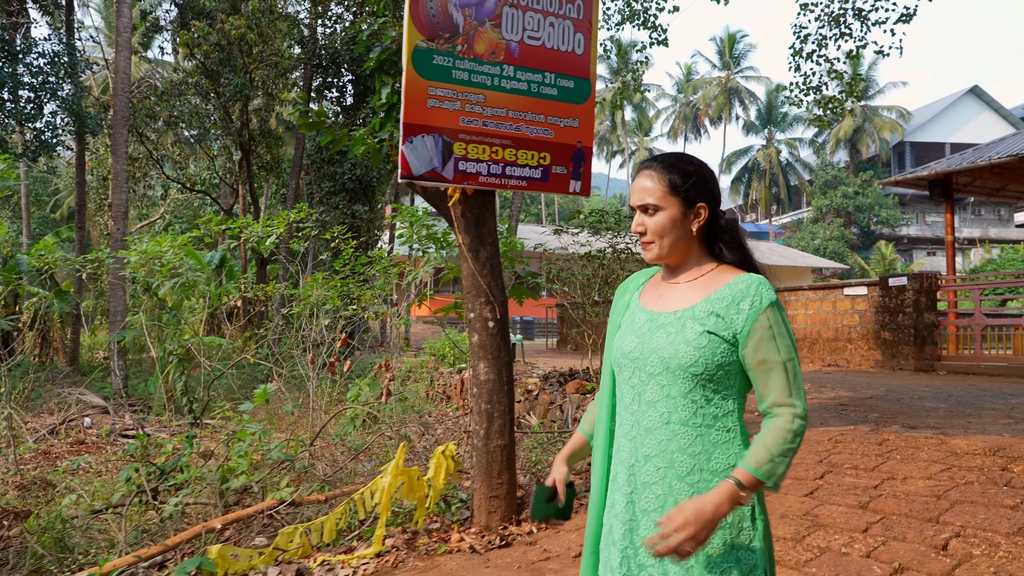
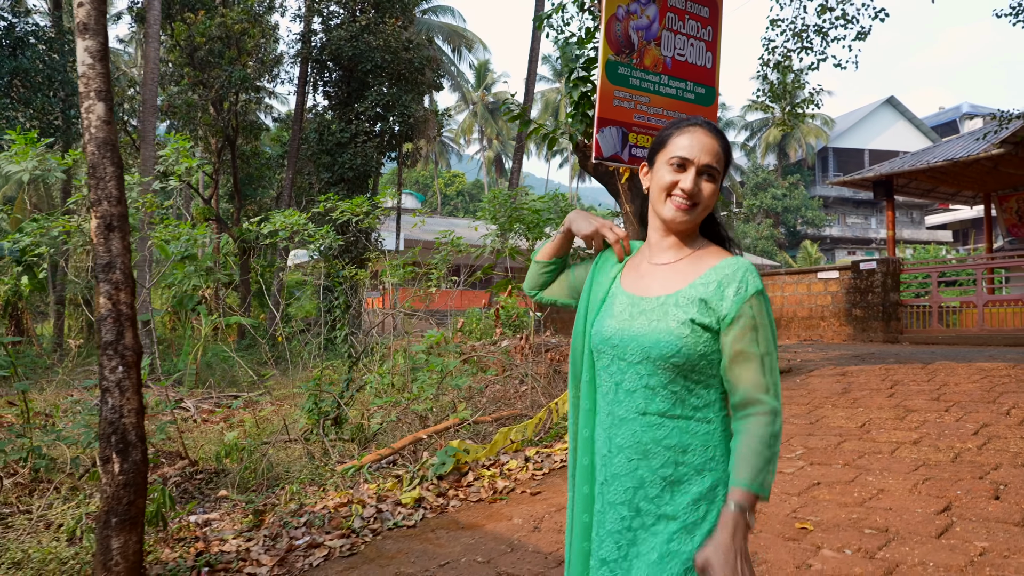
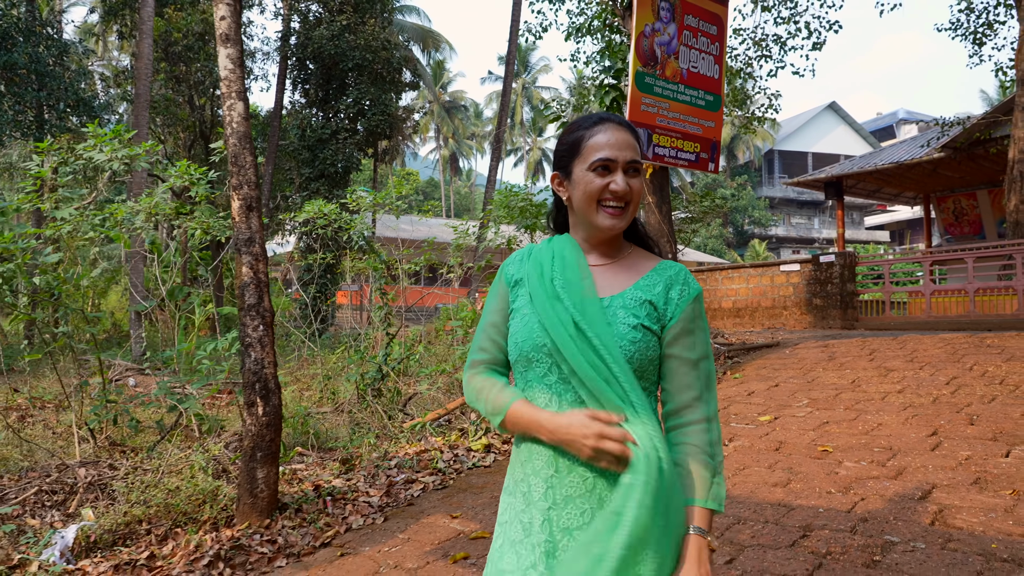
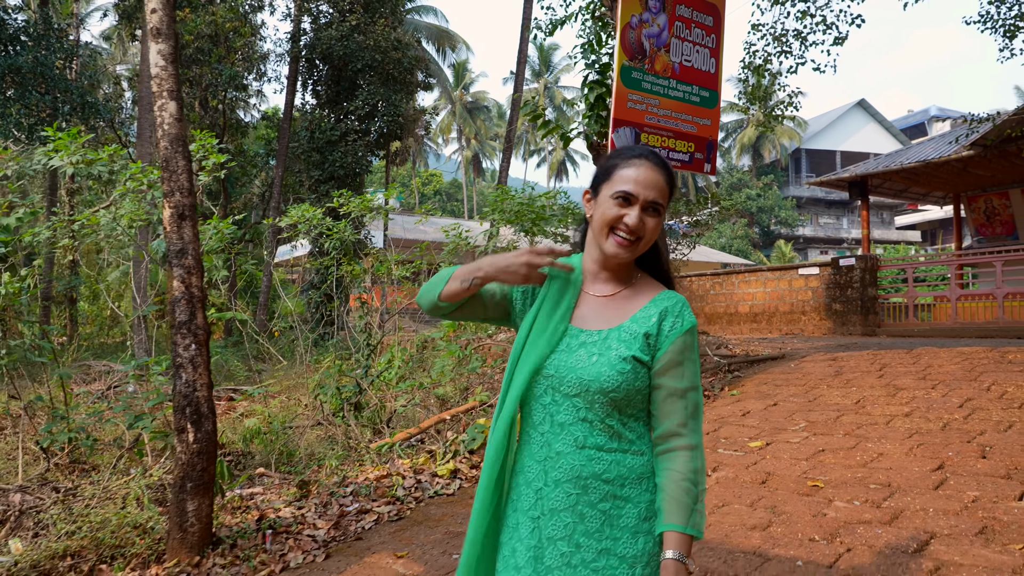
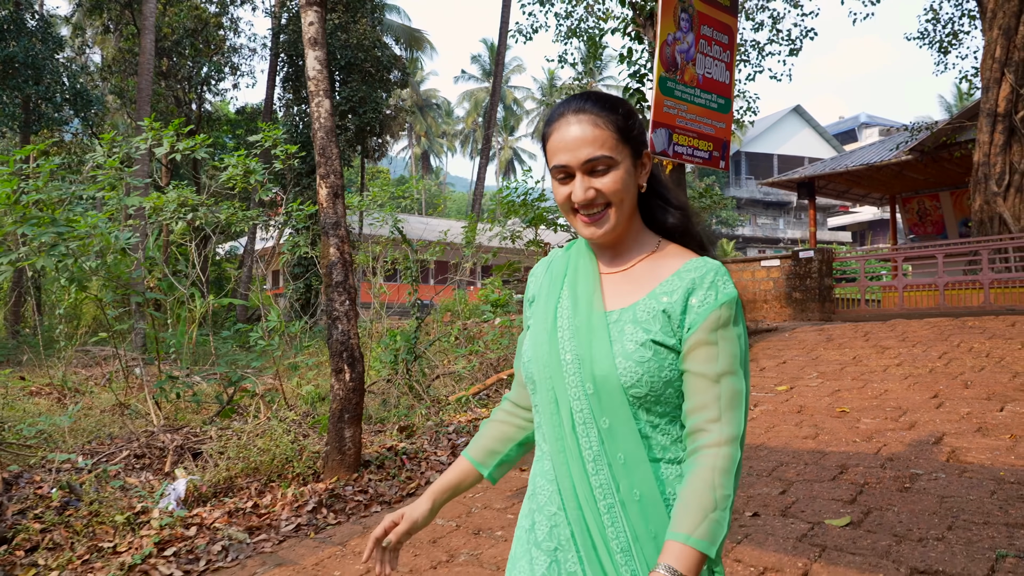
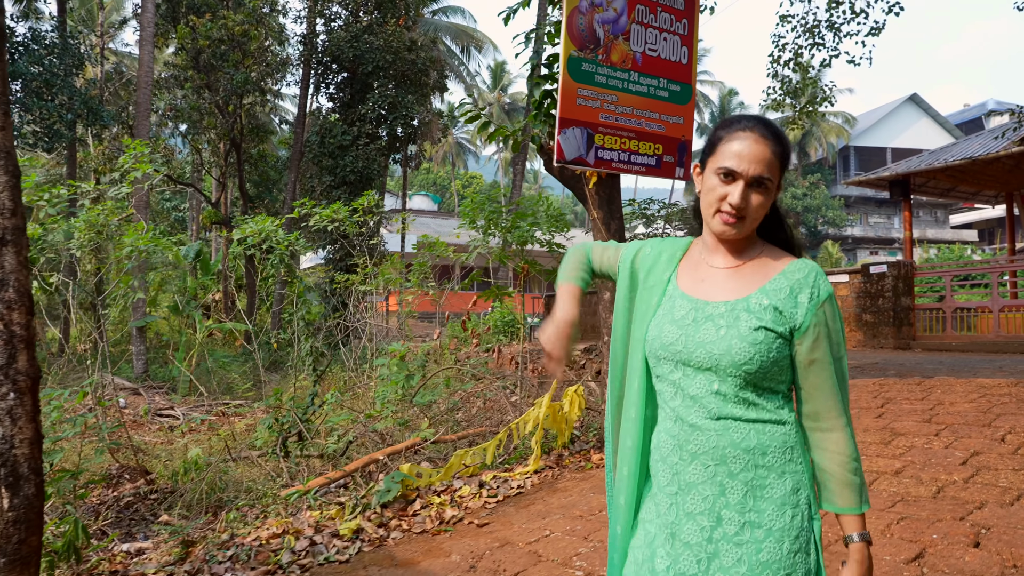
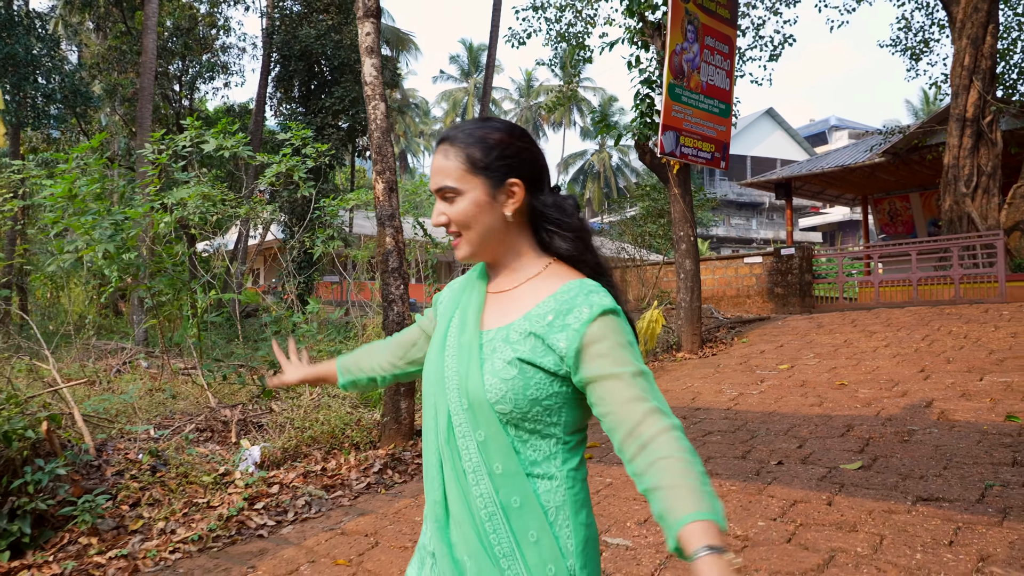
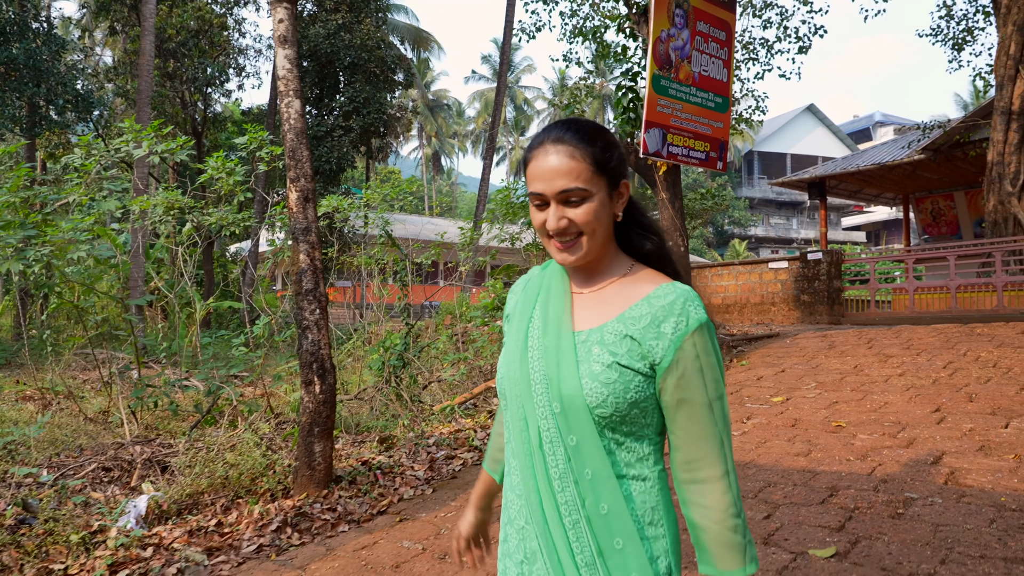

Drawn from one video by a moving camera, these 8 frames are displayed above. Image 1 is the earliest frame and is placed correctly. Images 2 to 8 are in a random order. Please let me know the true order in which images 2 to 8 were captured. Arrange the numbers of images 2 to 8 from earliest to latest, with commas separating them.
6, 2, 4, 3, 8, 5, 7
